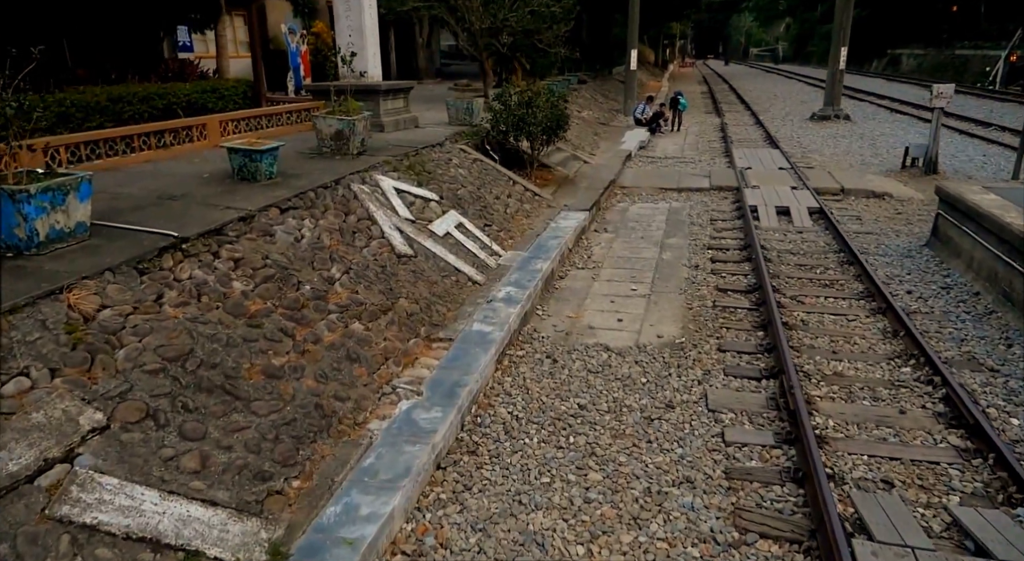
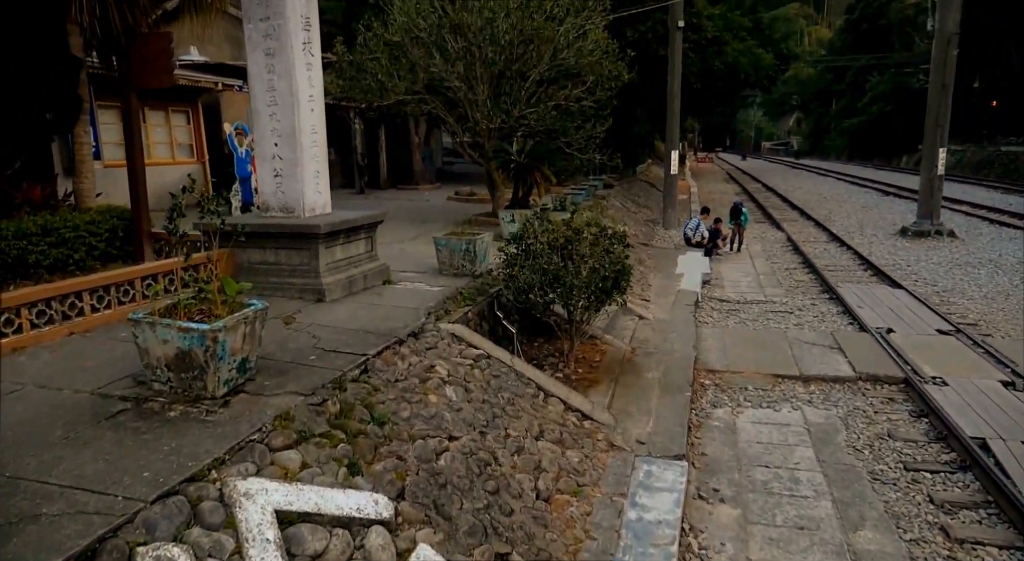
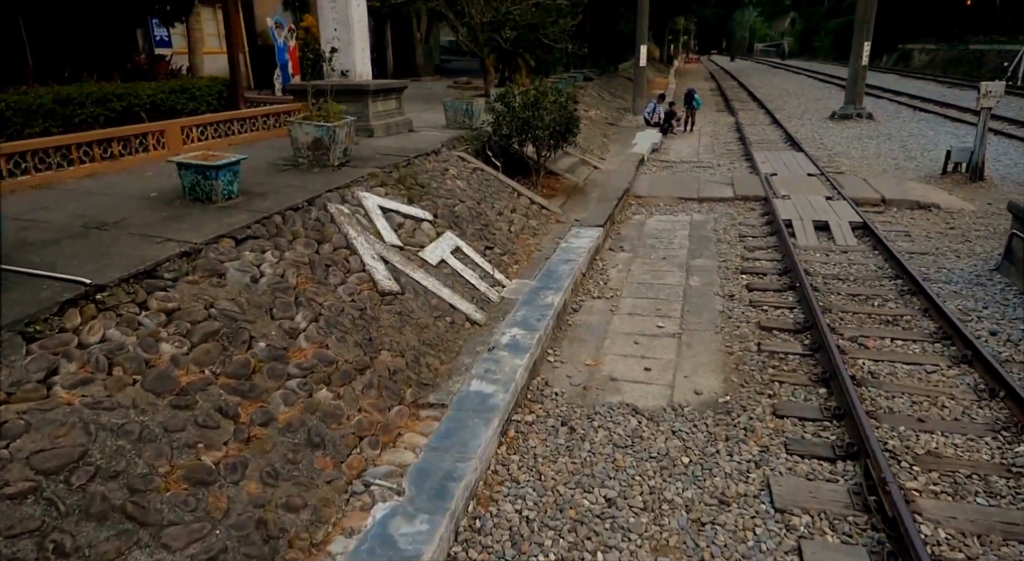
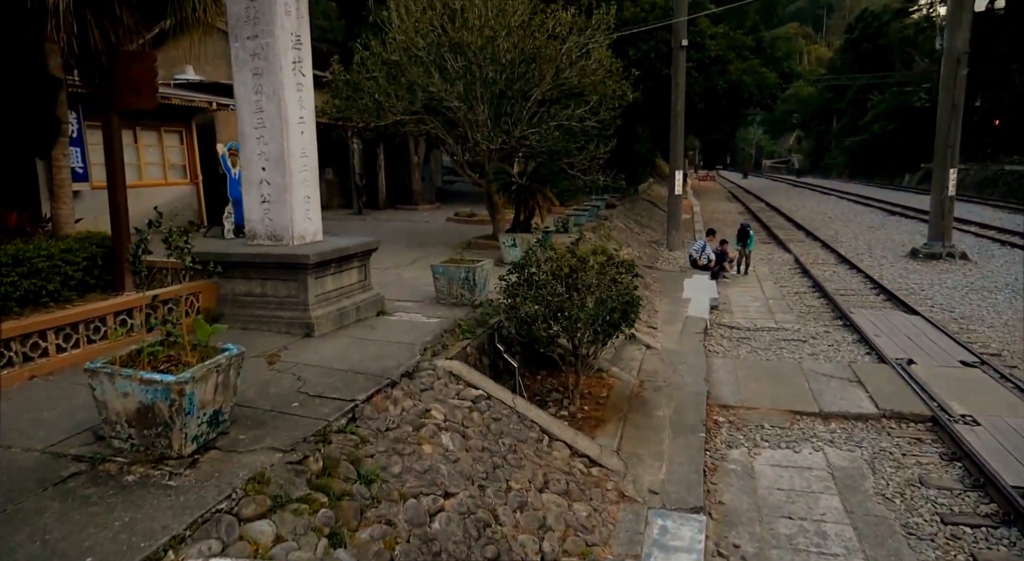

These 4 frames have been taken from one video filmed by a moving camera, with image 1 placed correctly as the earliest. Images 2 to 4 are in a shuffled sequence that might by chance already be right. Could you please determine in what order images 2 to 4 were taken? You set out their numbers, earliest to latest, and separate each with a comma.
3, 2, 4
